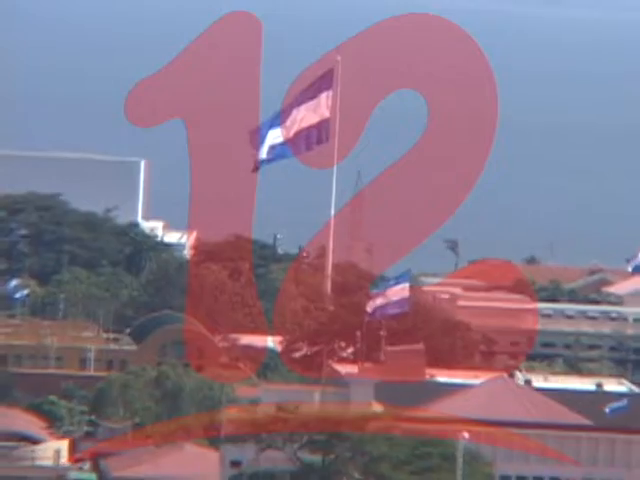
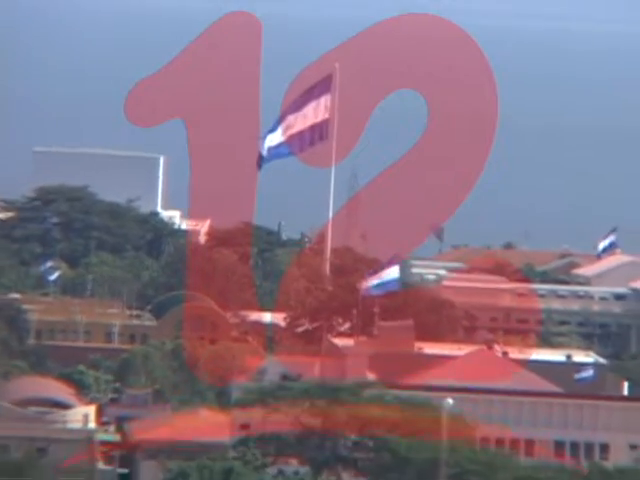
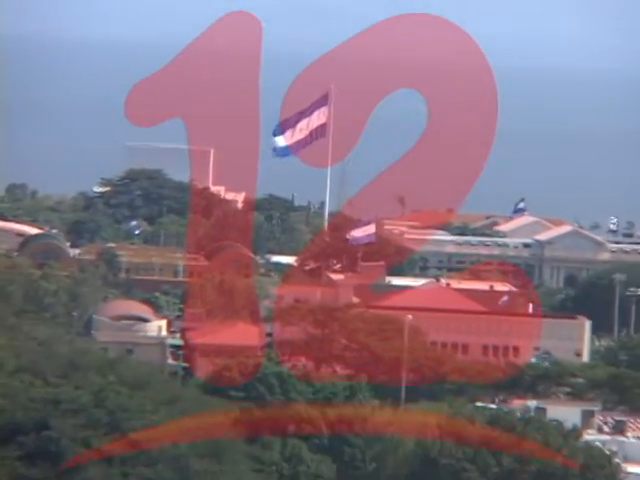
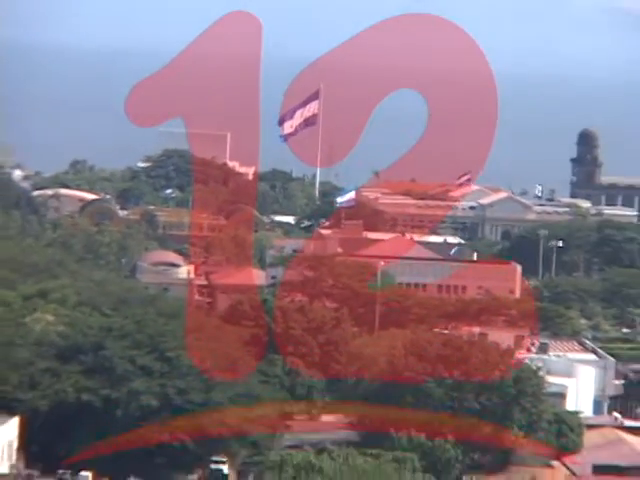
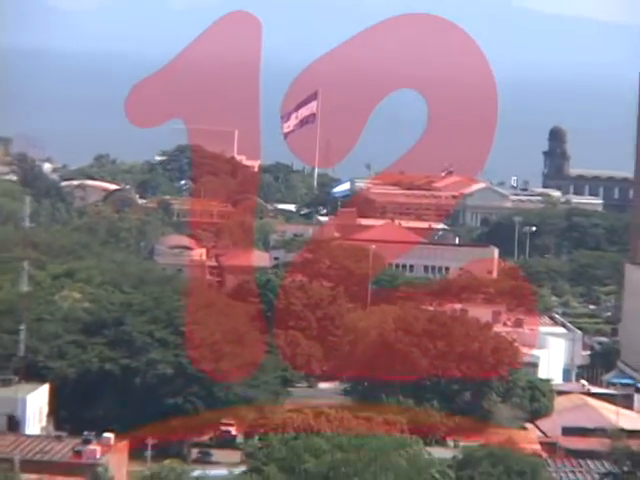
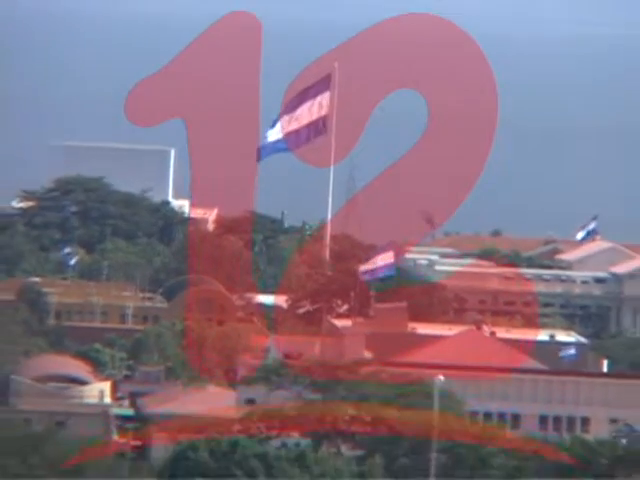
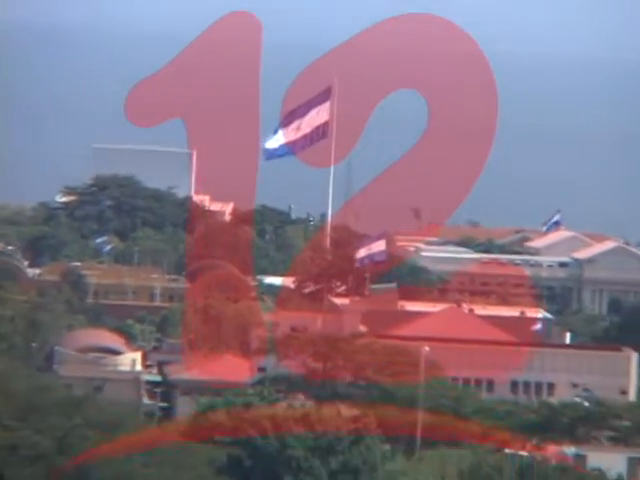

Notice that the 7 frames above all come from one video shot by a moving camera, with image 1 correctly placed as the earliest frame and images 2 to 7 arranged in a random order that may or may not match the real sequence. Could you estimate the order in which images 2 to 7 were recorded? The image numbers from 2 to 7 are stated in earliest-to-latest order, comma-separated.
2, 6, 7, 3, 4, 5
